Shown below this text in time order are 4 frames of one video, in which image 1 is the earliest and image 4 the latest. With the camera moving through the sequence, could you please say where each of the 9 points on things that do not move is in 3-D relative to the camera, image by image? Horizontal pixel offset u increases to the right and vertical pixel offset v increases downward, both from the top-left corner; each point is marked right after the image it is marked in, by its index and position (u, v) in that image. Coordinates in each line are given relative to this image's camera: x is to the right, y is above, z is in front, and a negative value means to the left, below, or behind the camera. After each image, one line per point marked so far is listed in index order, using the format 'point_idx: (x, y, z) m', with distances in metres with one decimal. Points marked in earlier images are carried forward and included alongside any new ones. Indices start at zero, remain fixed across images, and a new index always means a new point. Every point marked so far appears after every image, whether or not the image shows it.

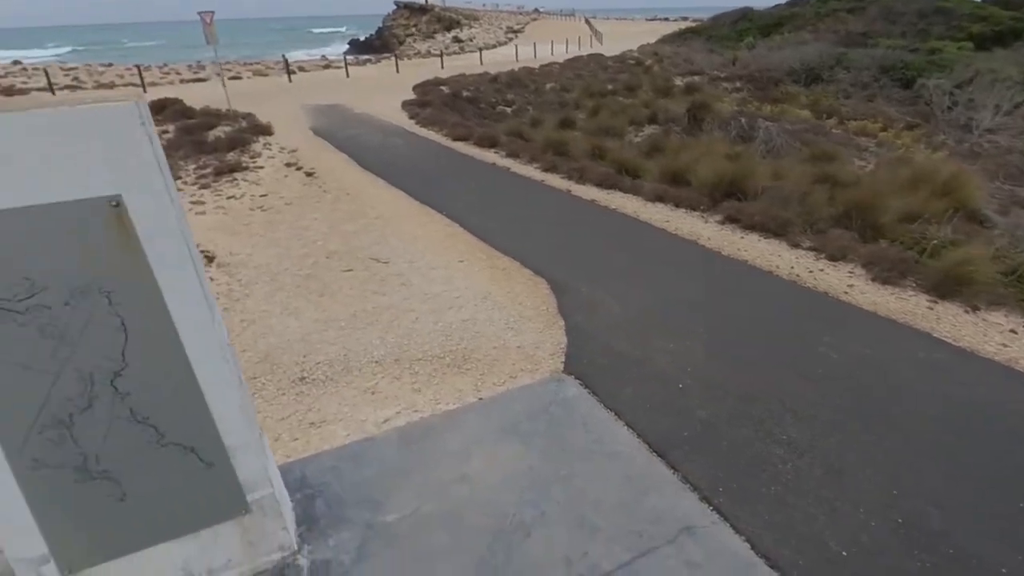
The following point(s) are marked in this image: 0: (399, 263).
0: (-1.3, +0.3, +4.8) m
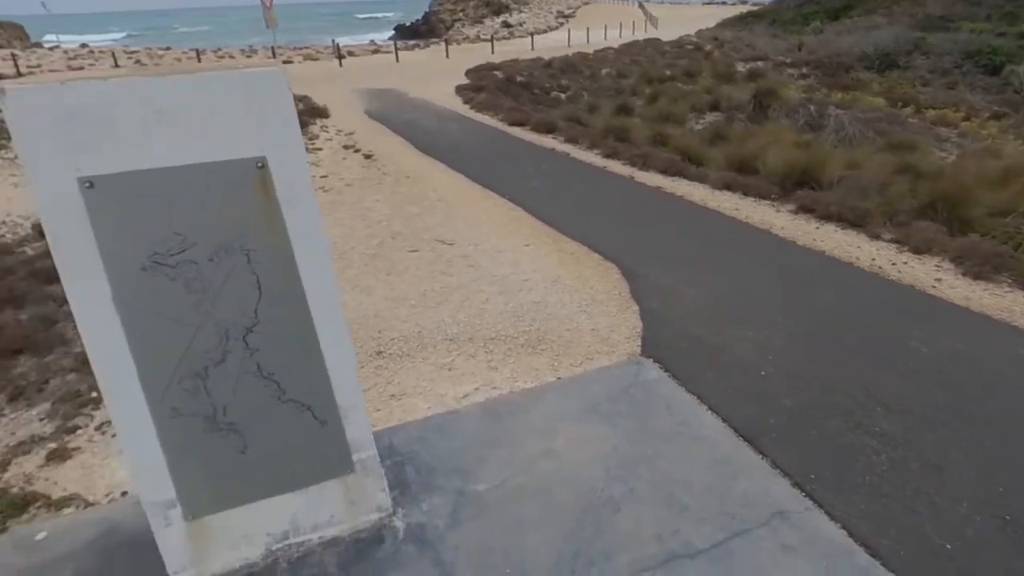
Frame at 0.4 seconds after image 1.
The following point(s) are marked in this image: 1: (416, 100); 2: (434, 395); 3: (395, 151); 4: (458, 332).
0: (-0.6, +0.5, +4.9) m
1: (-2.3, +4.6, +9.9) m
2: (-0.7, -0.9, +3.4) m
3: (-2.0, +2.4, +7.0) m
4: (-0.5, -0.4, +3.8) m
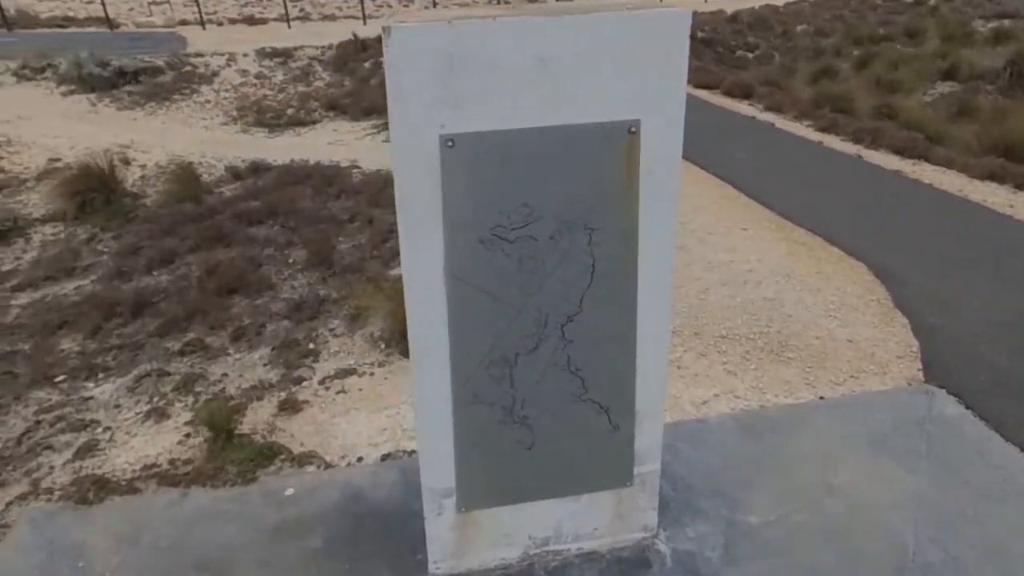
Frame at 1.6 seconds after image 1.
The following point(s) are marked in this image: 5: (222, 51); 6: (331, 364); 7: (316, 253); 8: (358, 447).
0: (+1.6, +0.7, +4.4) m
1: (+1.0, +5.3, +9.3) m
2: (+1.1, -0.8, +3.0) m
3: (+0.7, +2.8, +6.5) m
4: (+1.4, -0.3, +3.4) m
5: (-6.6, +5.4, +9.2) m
6: (-1.6, -0.6, +3.5) m
7: (-2.1, +0.4, +4.3) m
8: (-1.1, -1.2, +3.0) m
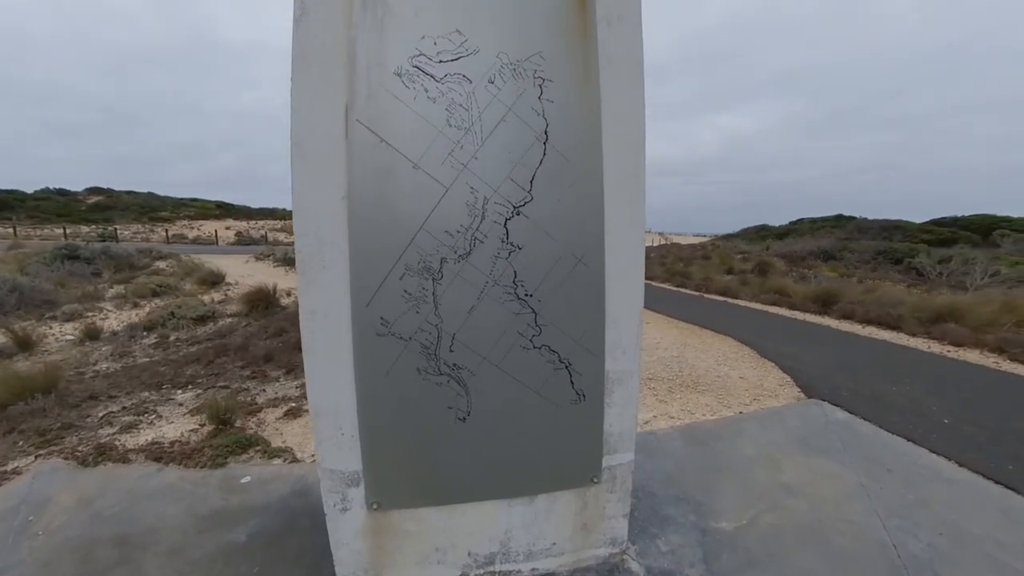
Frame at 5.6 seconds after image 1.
0: (+1.7, -0.6, +4.8) m
1: (+2.6, 0.0, +11.5) m
2: (+0.8, -0.9, +3.0) m
3: (+1.5, -0.2, +8.0) m
4: (+1.2, -0.8, +3.5) m
5: (-4.8, +0.2, +13.1) m
6: (-1.7, -1.0, +4.0) m
7: (-1.9, -0.7, +5.4) m
8: (-1.4, -1.2, +3.3) m
